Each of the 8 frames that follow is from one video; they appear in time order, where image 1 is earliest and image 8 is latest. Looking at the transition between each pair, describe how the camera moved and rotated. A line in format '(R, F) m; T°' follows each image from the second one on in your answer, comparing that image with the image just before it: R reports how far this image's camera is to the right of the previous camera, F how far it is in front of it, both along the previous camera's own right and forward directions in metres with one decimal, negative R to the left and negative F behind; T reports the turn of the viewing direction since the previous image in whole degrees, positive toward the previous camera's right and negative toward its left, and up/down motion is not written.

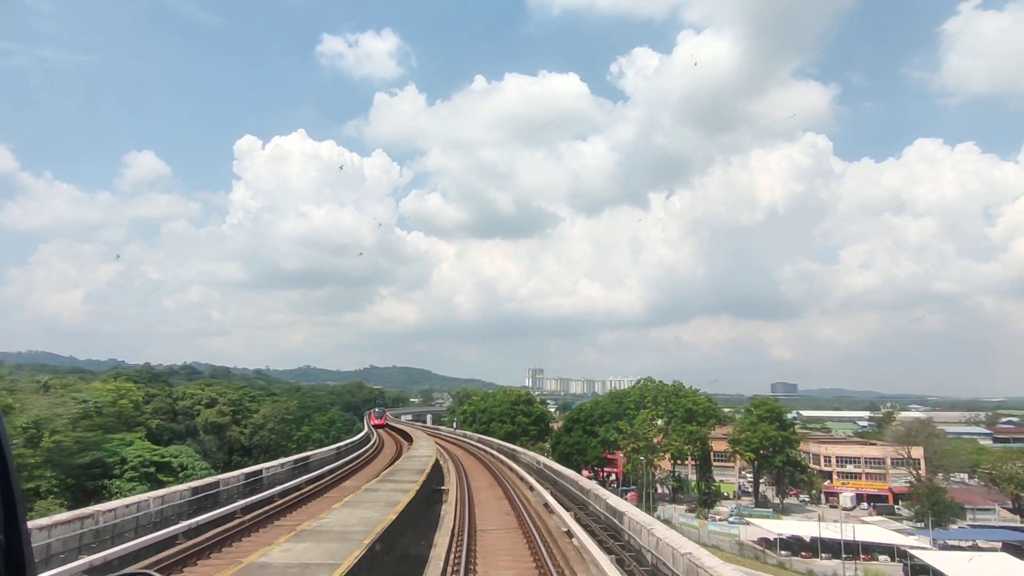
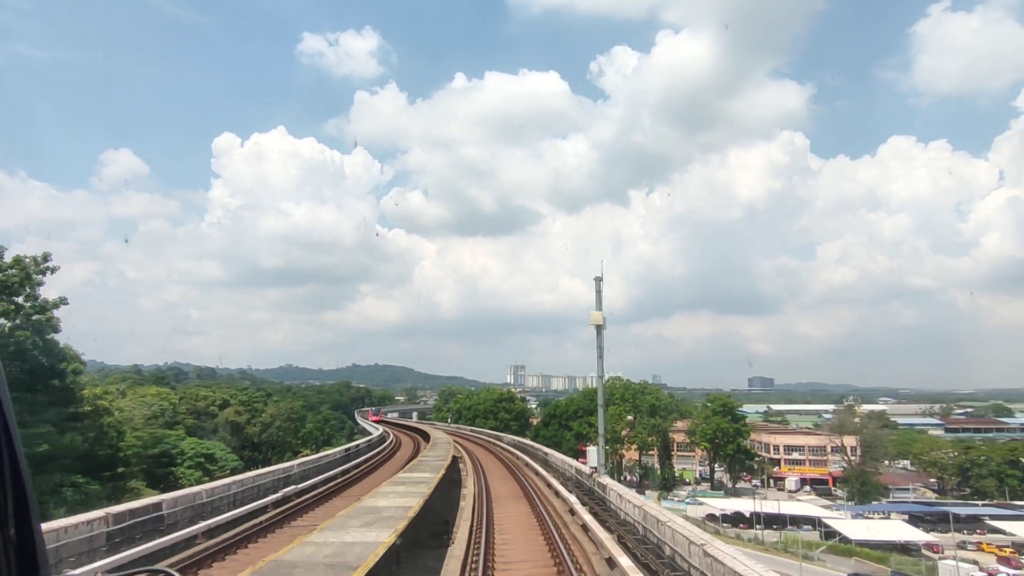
(-0.1, -4.3) m; +2°
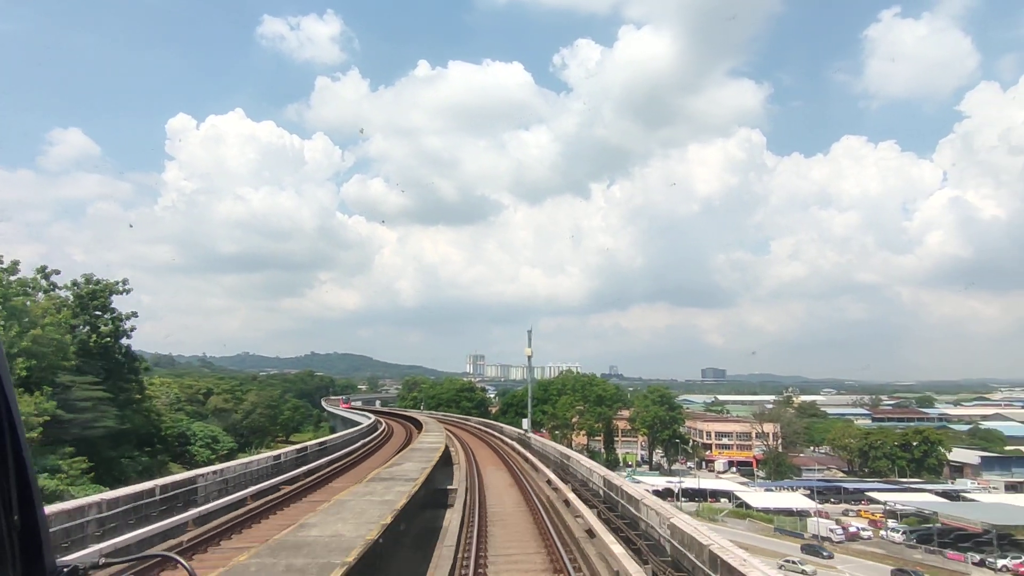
(-0.2, -4.3) m; +3°
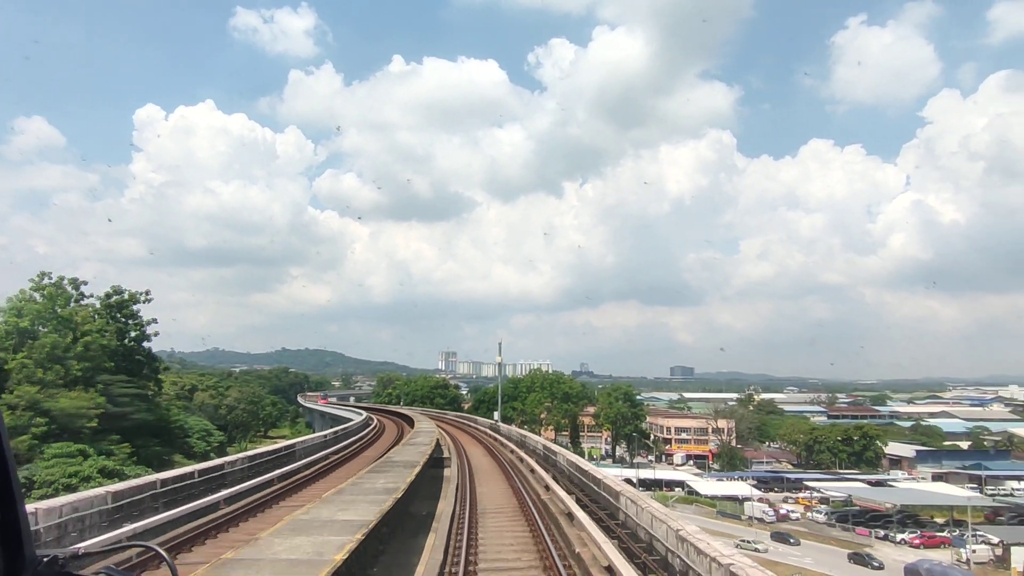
(0.0, -2.6) m; +2°
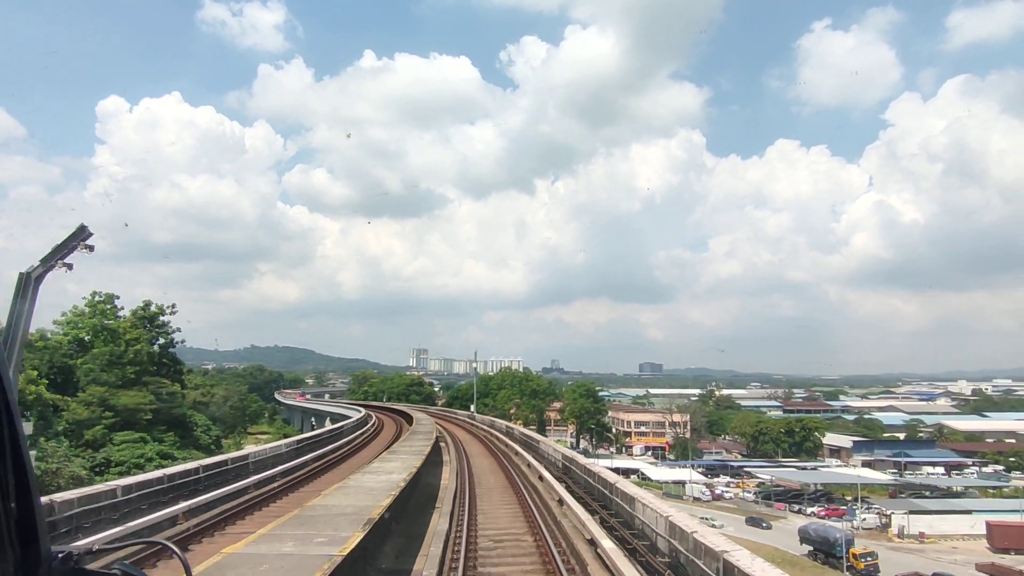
(0.0, -3.5) m; +2°
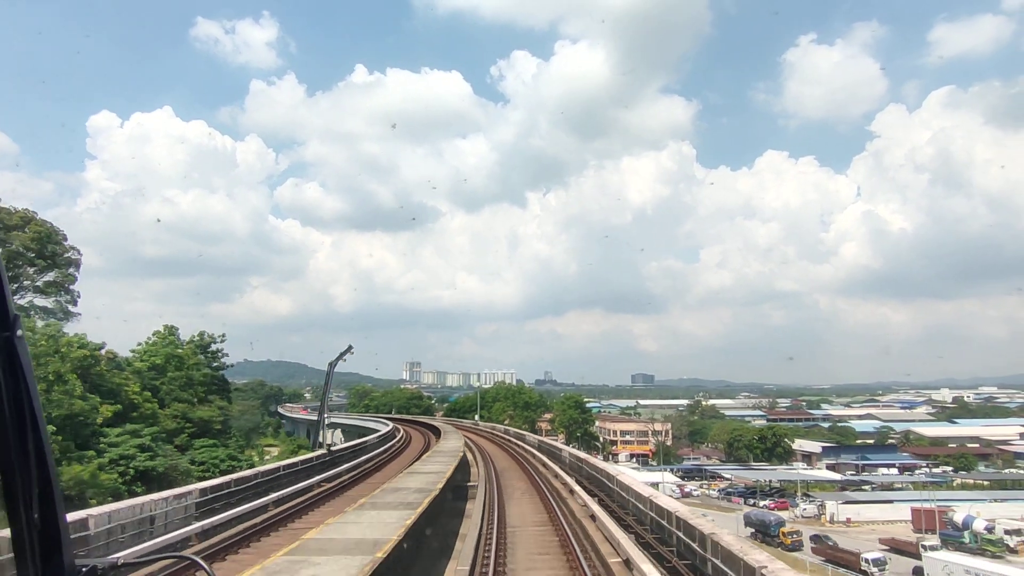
(0.0, -4.3) m; +1°
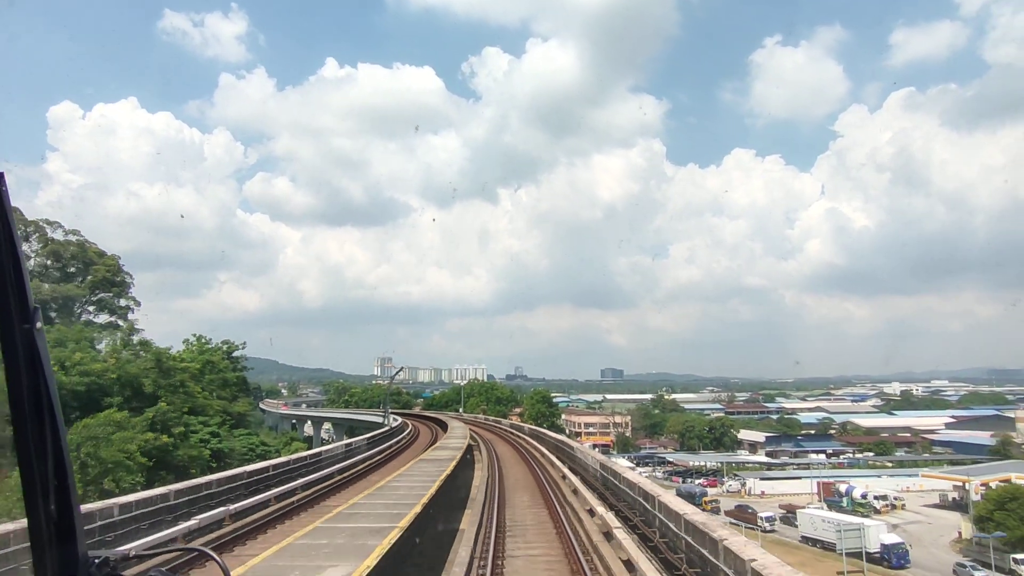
(-0.2, -5.1) m; +2°
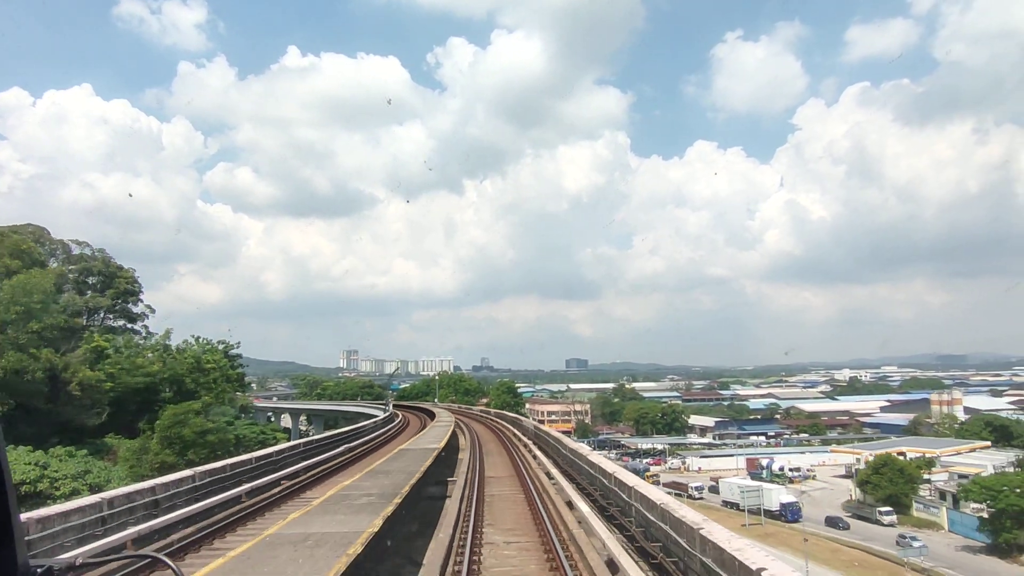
(-0.1, -3.9) m; +3°
